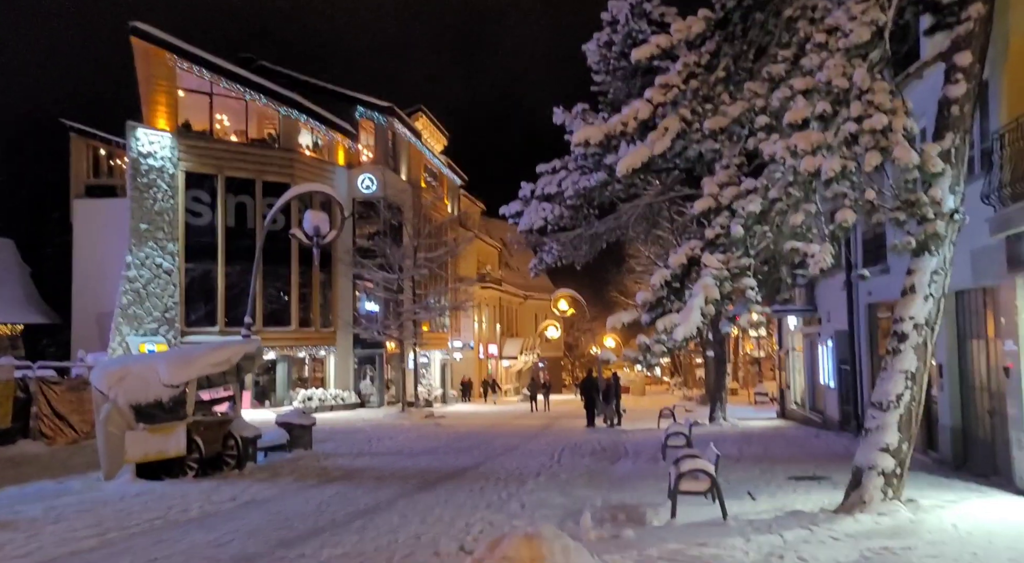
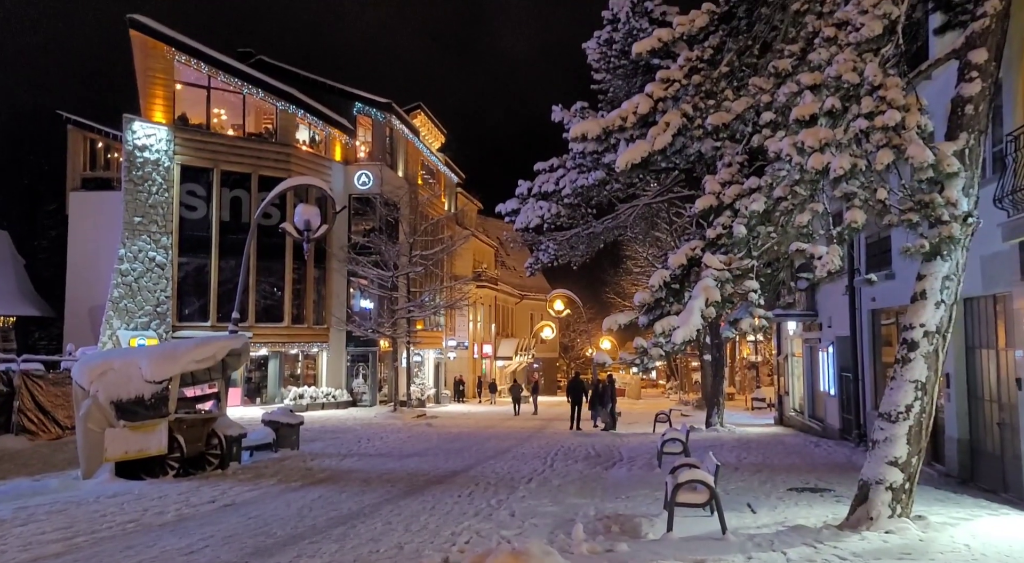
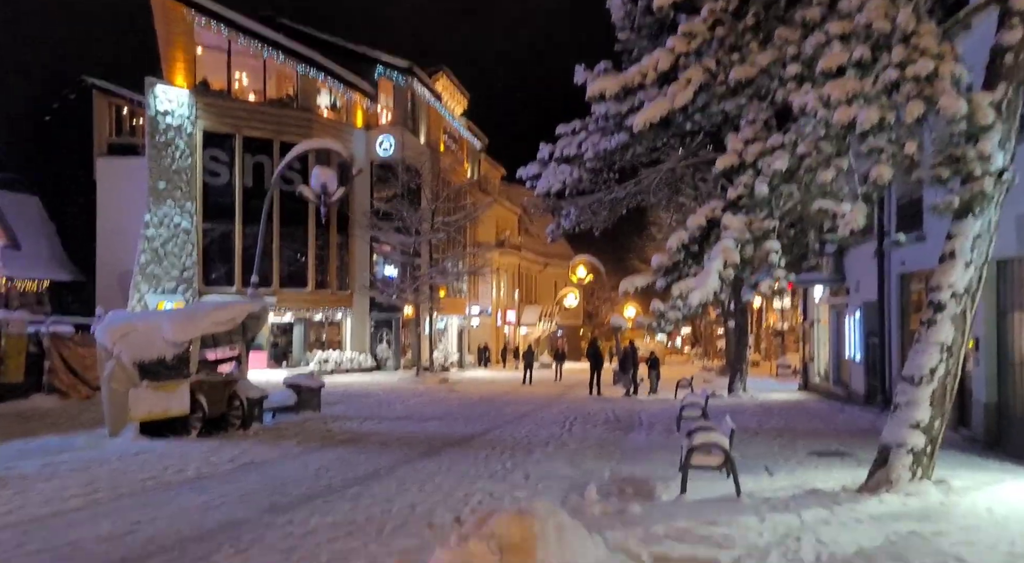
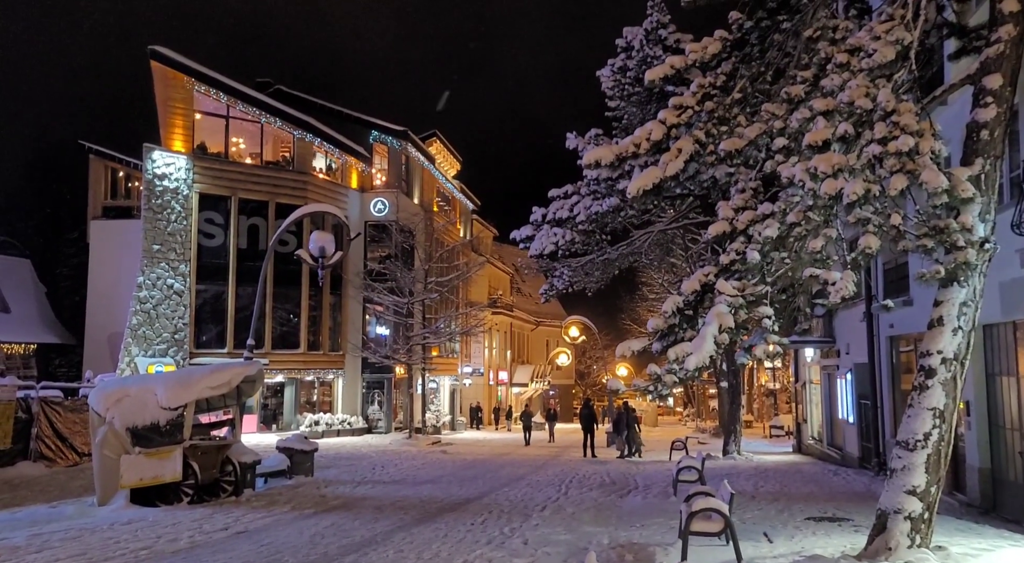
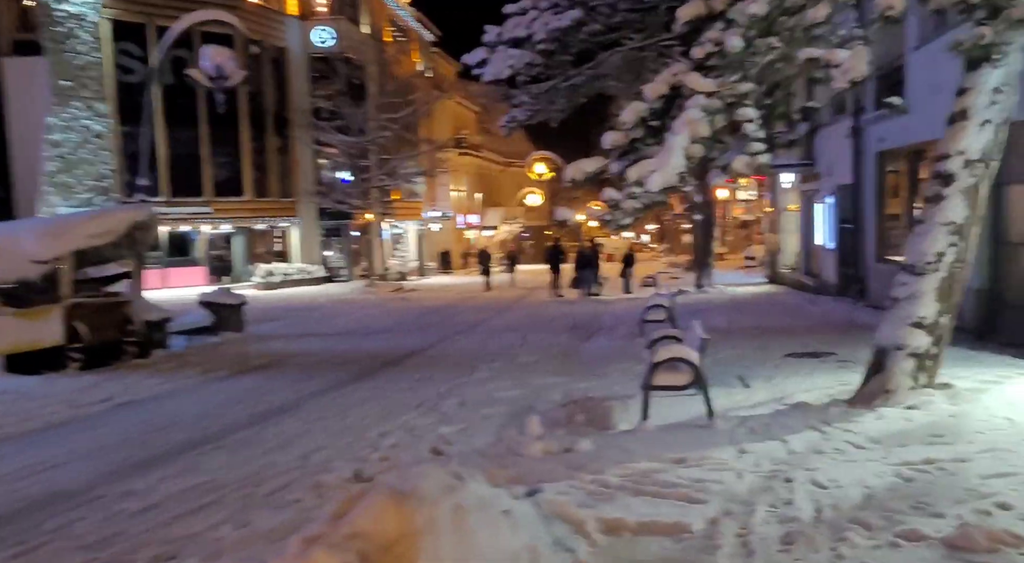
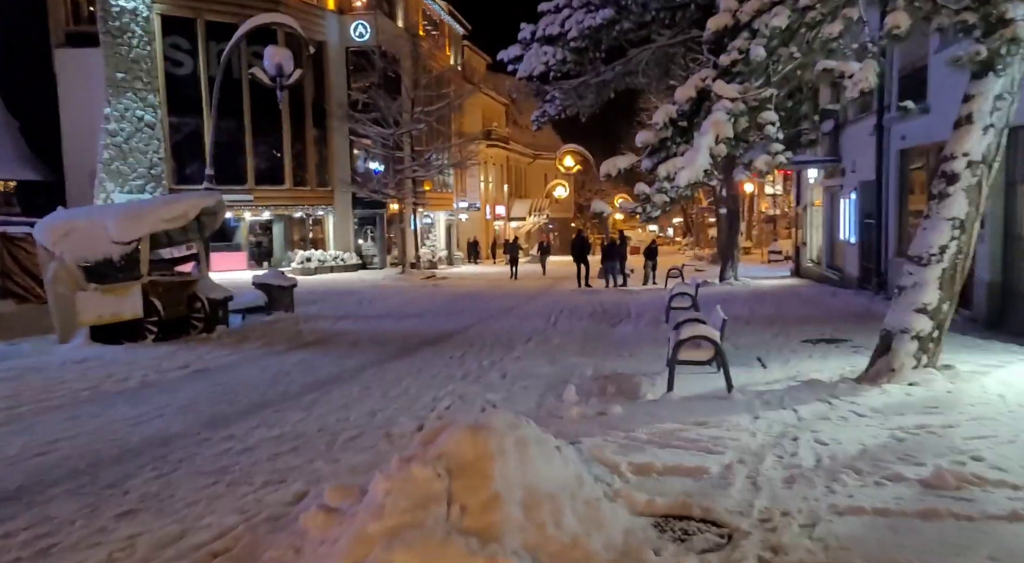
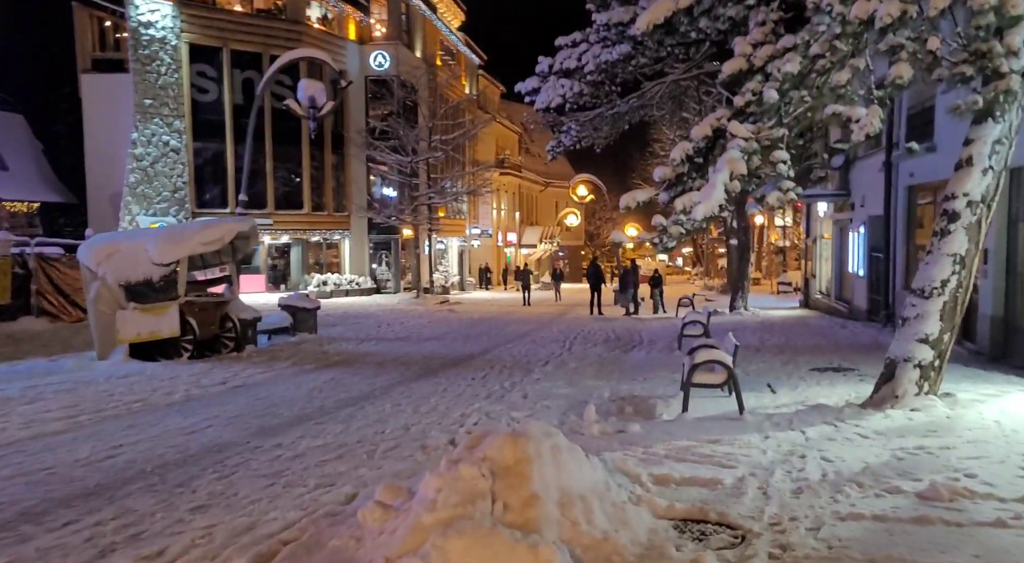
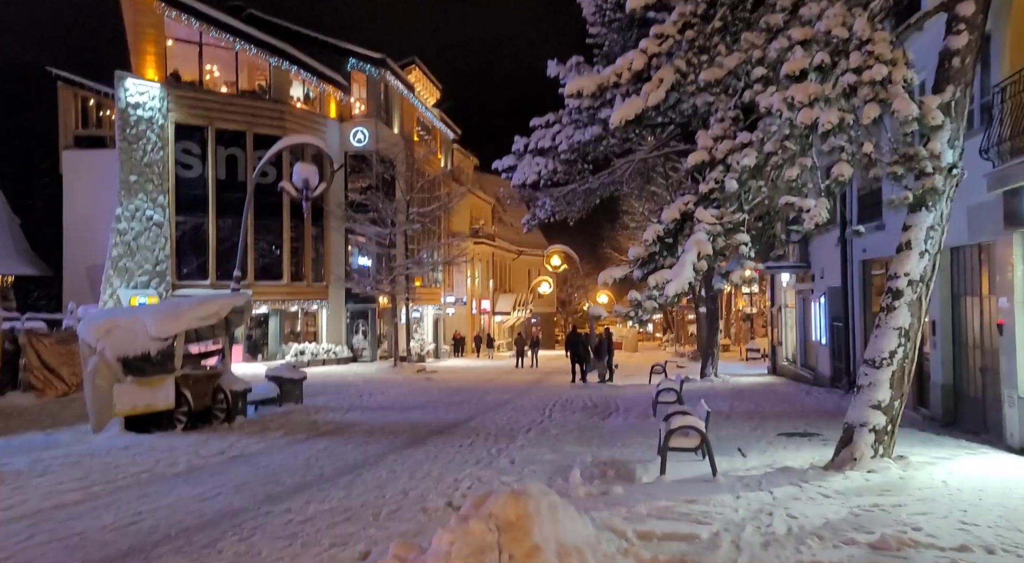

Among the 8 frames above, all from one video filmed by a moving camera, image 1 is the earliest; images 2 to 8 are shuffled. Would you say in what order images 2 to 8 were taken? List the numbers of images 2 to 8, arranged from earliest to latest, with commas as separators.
8, 2, 4, 3, 7, 6, 5
